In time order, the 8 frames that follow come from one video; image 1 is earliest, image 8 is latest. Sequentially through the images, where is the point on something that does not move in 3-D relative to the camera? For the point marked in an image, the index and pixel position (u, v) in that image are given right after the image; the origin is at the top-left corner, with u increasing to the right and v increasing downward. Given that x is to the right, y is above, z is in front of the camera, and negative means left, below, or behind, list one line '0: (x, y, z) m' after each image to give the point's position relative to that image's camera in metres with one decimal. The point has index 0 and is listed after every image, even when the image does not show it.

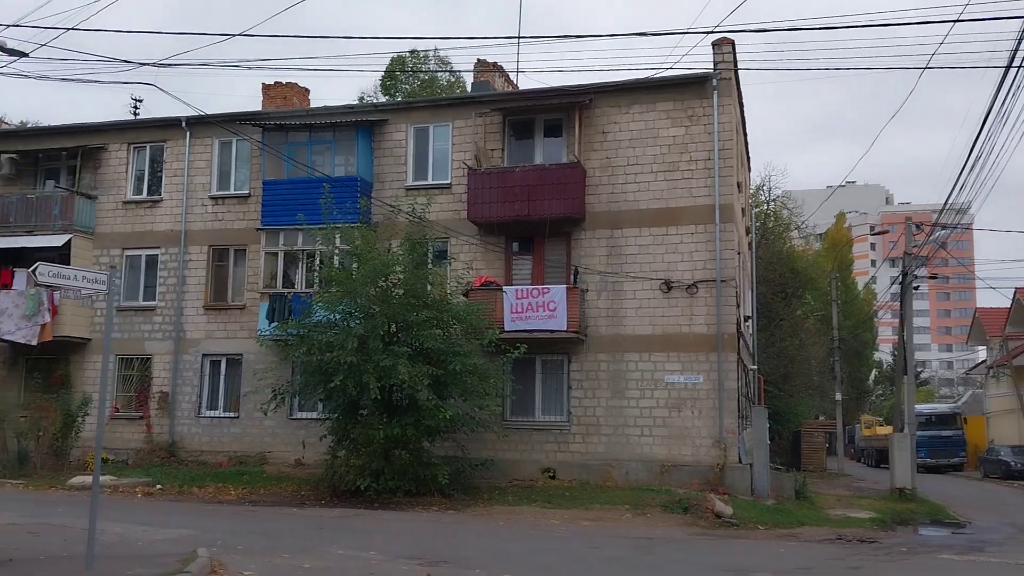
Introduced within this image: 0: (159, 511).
0: (-6.1, -3.8, +16.0) m
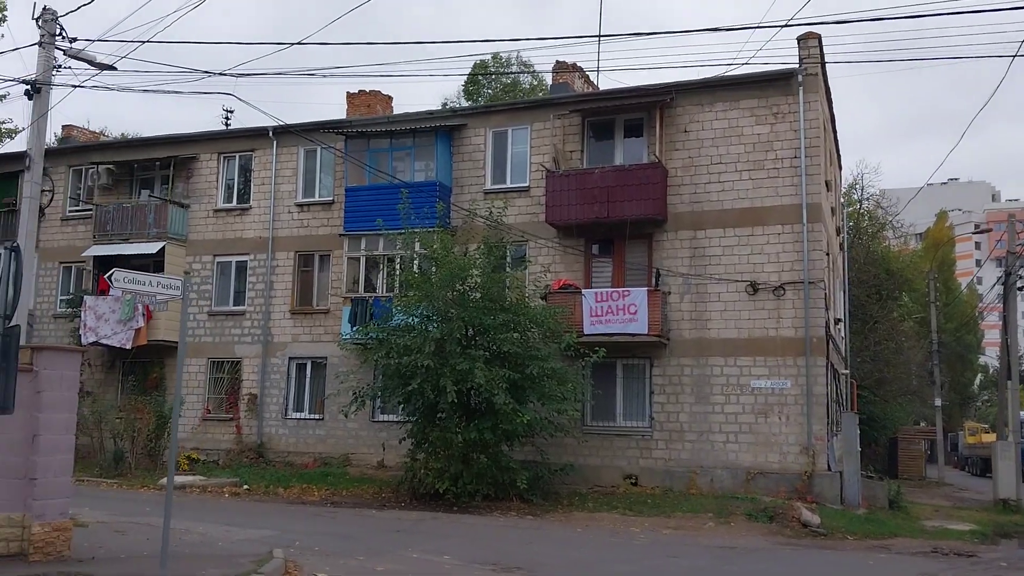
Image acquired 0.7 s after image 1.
0: (-4.8, -3.9, +16.4) m
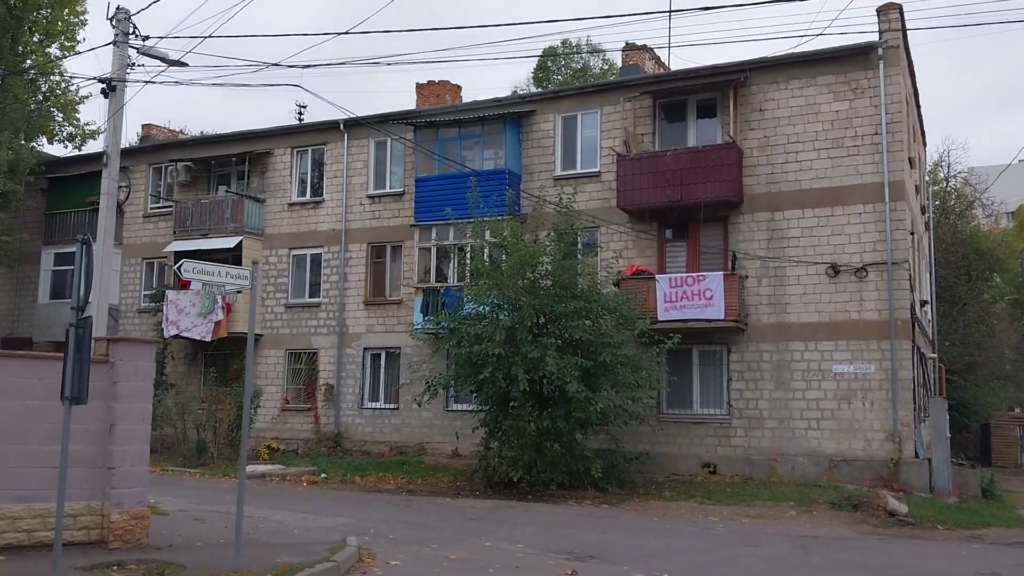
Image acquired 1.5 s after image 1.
0: (-3.5, -3.8, +16.6) m
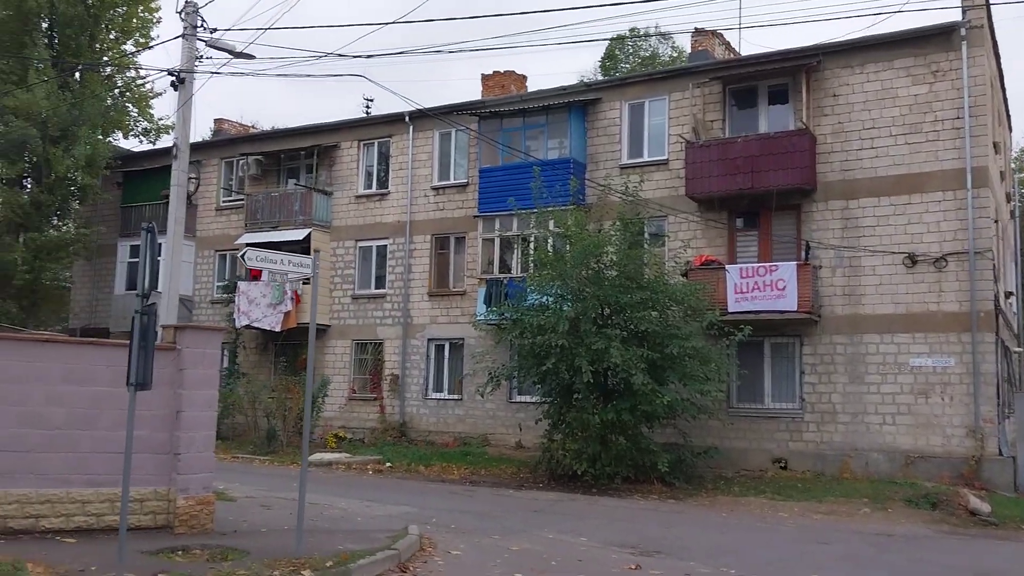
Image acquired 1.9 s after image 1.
0: (-2.3, -3.6, +16.6) m
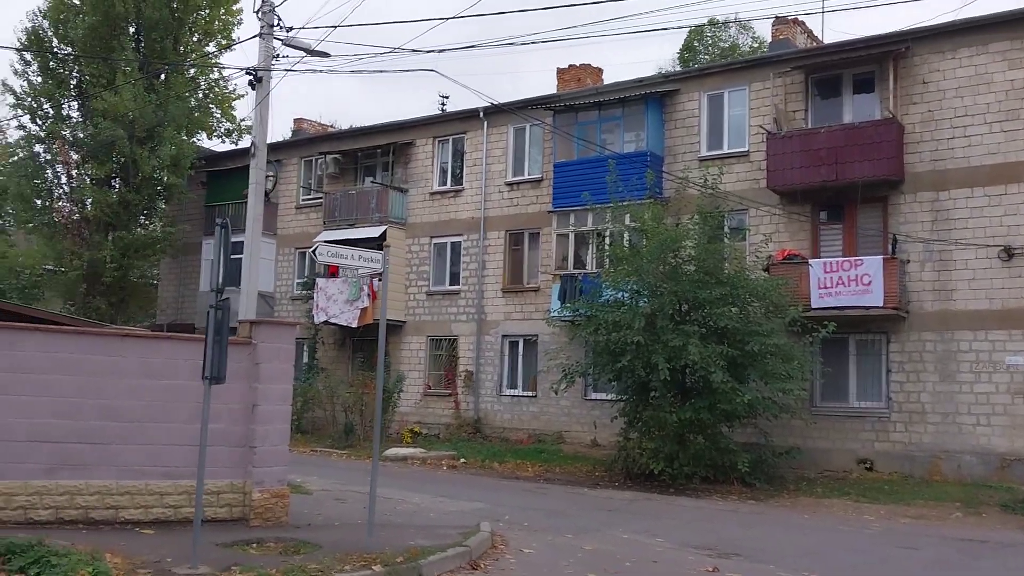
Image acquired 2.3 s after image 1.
0: (-1.0, -3.5, +16.6) m
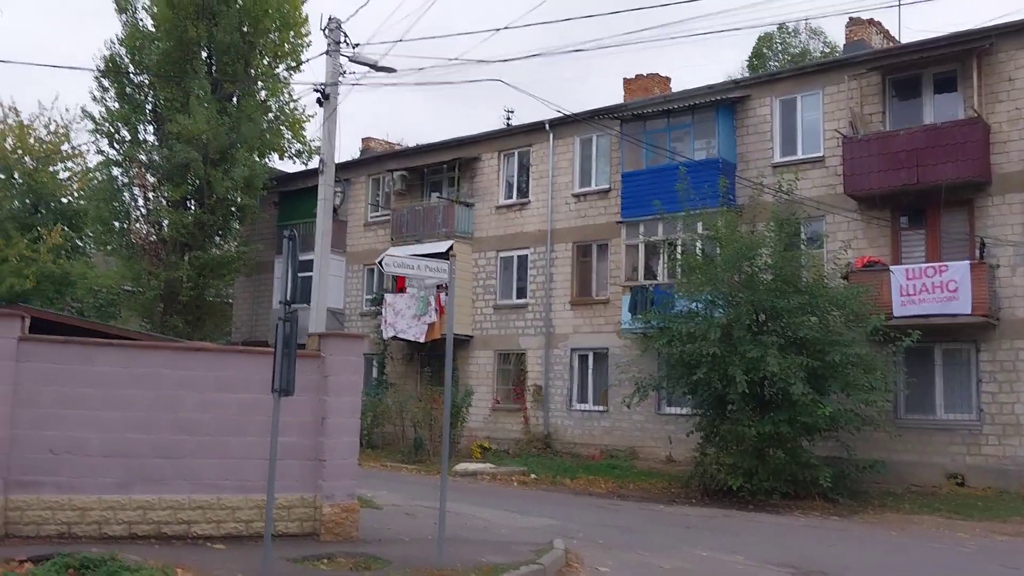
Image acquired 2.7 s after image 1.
0: (+0.3, -3.7, +16.3) m
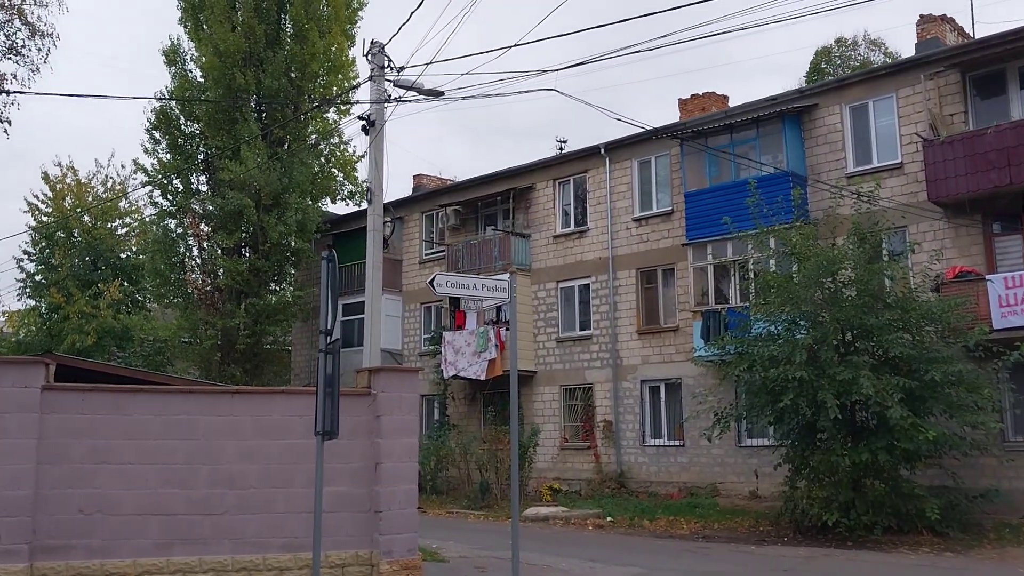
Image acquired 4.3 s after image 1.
0: (+1.5, -4.2, +15.1) m
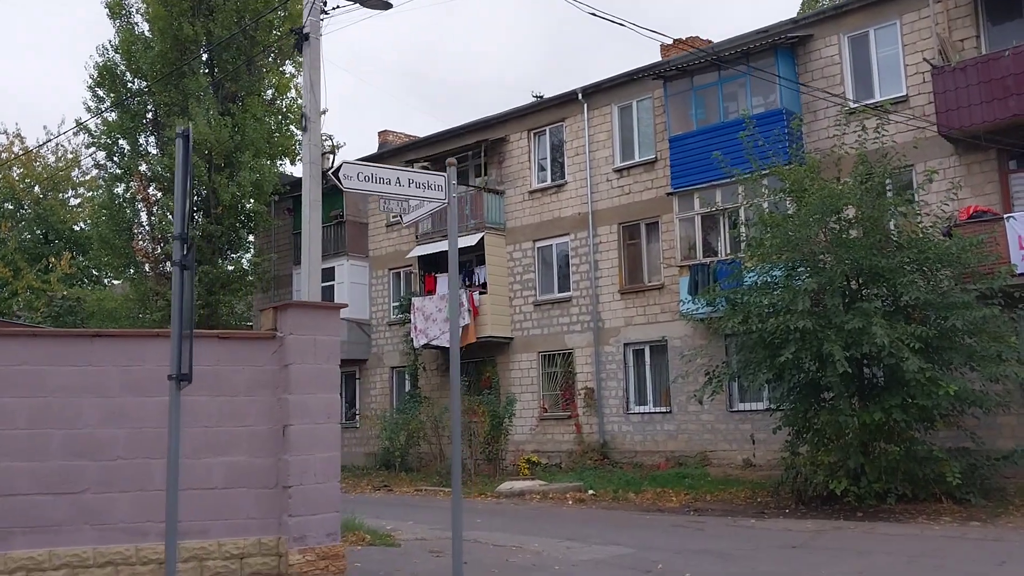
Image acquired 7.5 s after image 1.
0: (+1.1, -3.4, +13.3) m
